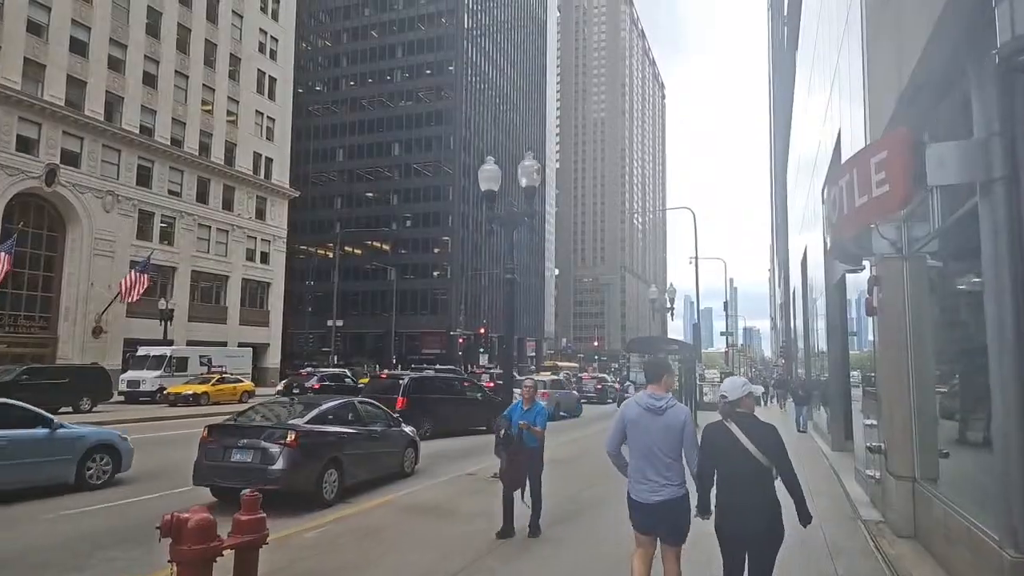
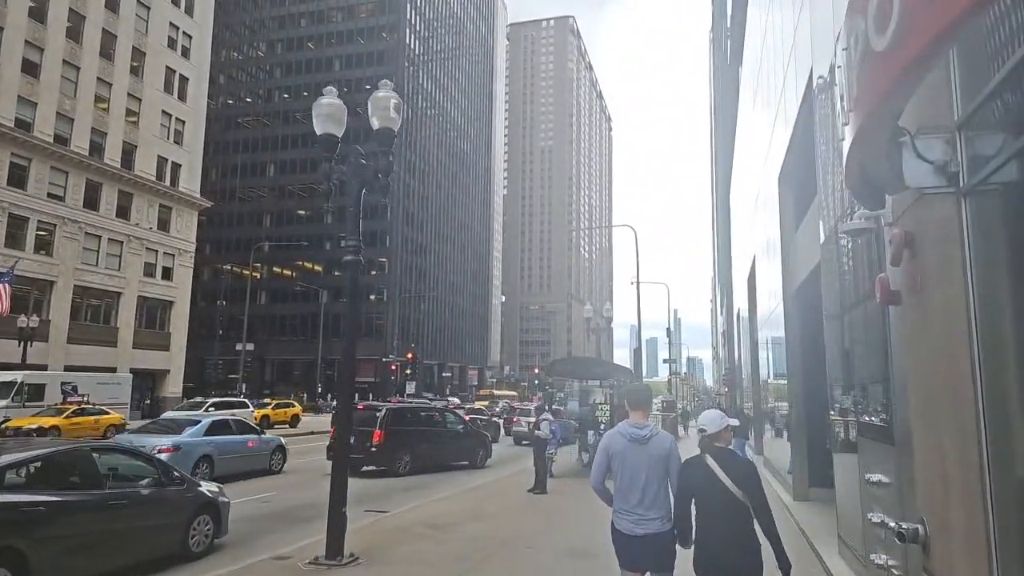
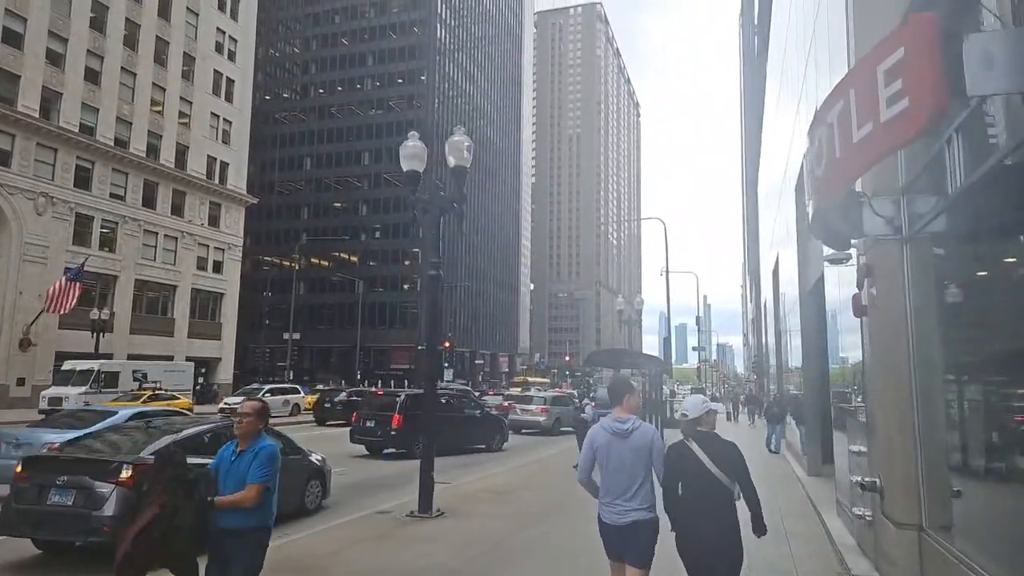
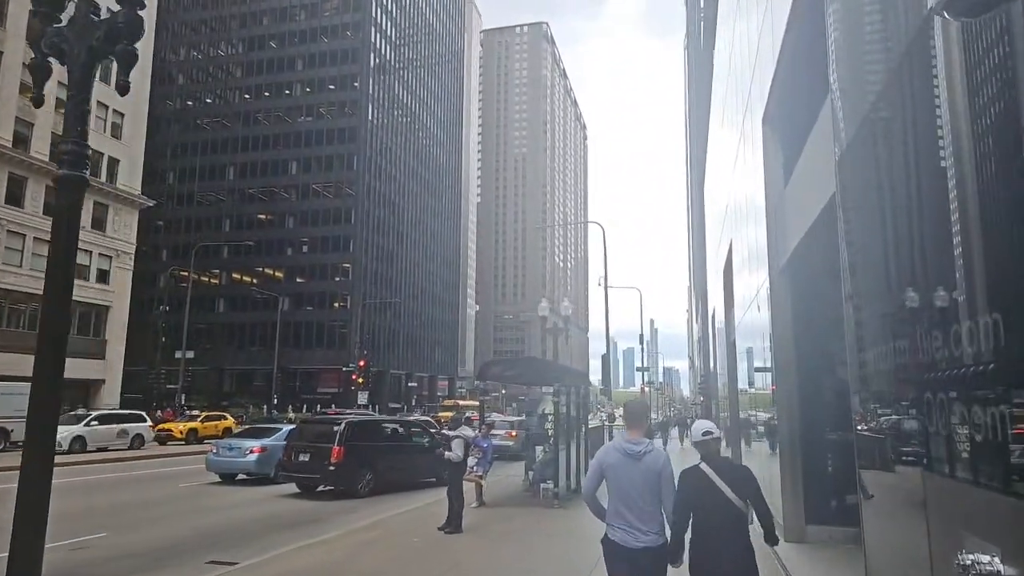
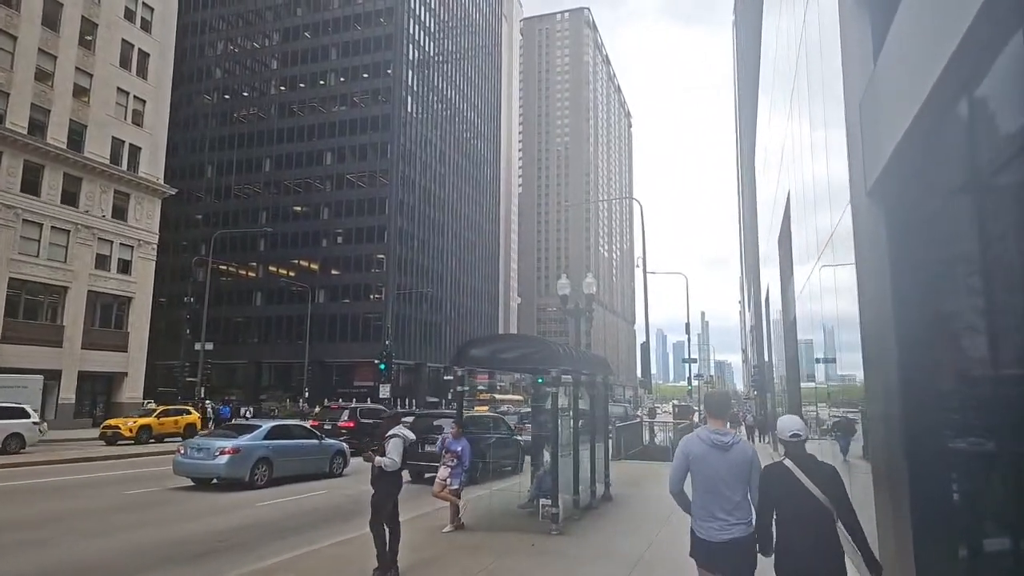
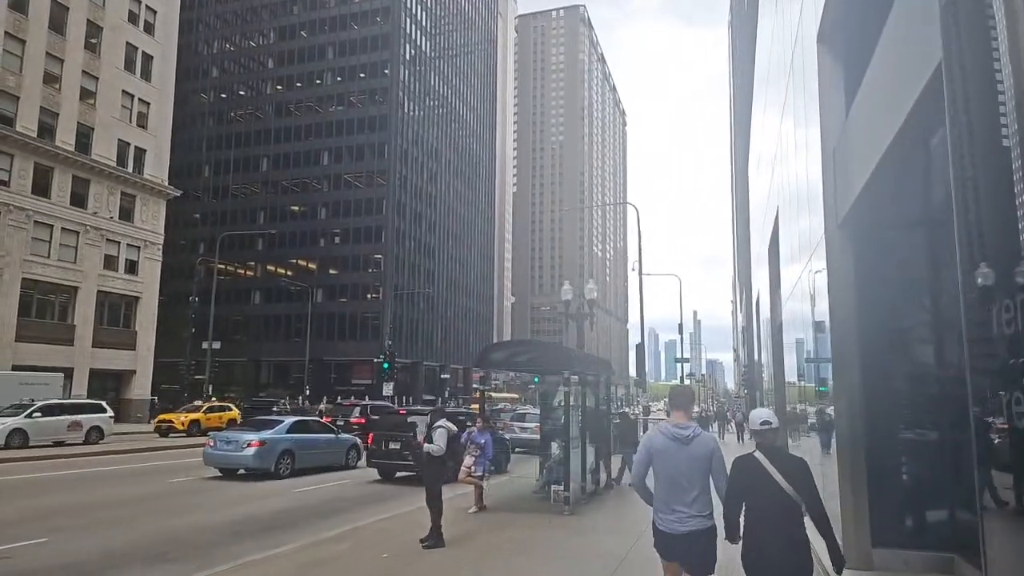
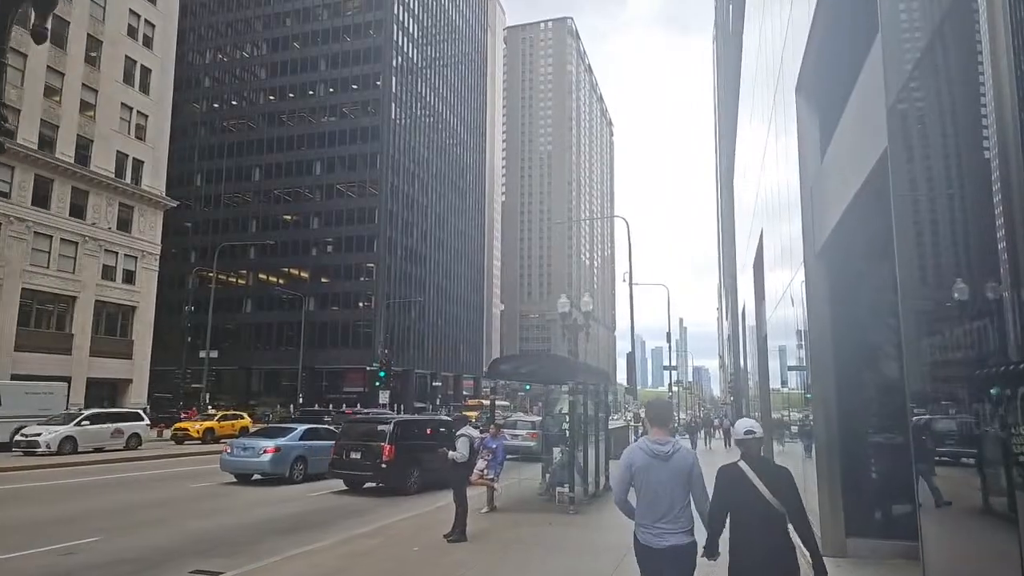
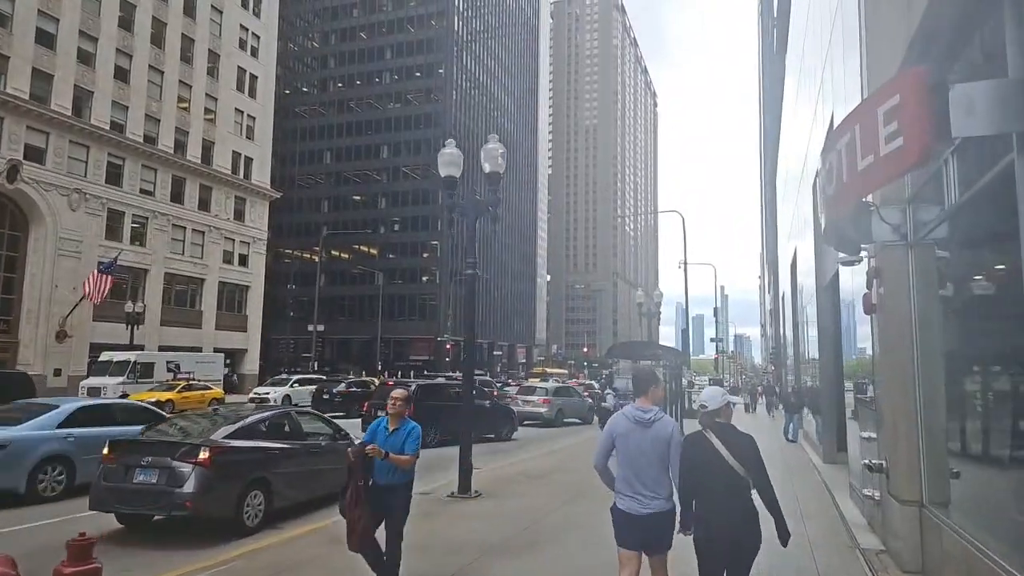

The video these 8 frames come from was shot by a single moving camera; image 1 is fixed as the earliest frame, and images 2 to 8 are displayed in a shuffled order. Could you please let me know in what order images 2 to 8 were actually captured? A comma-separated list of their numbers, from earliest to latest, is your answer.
8, 3, 2, 4, 7, 6, 5
